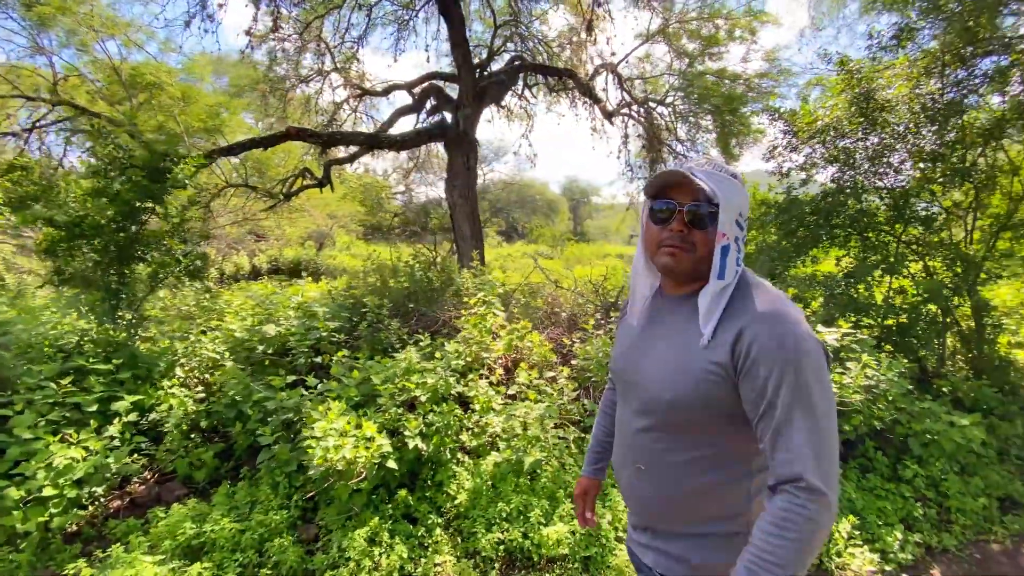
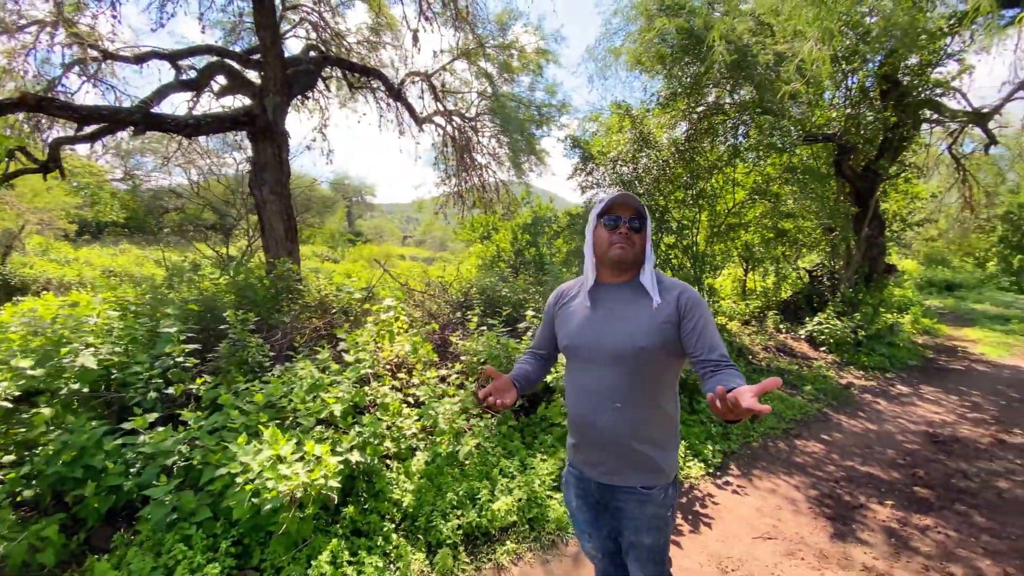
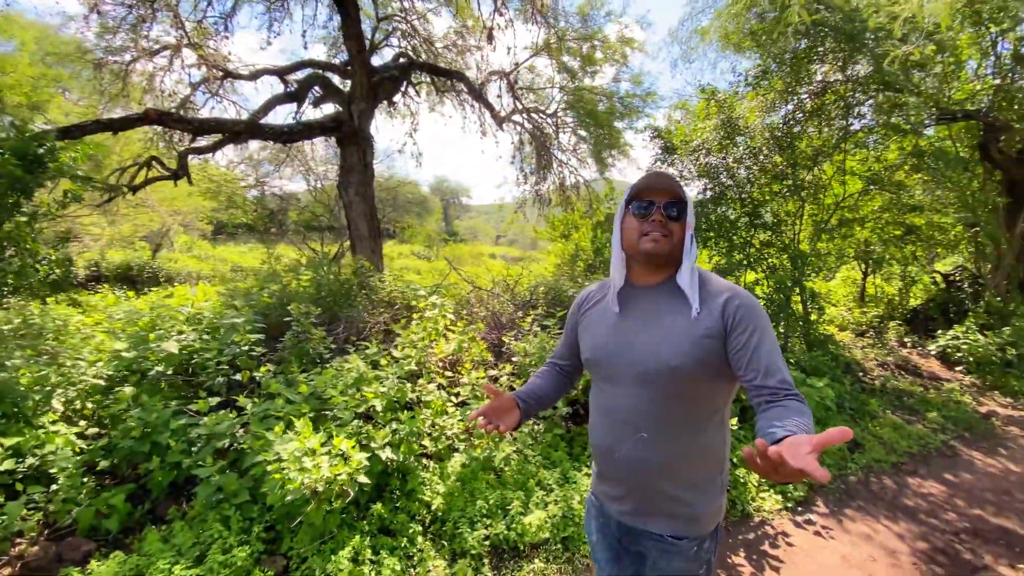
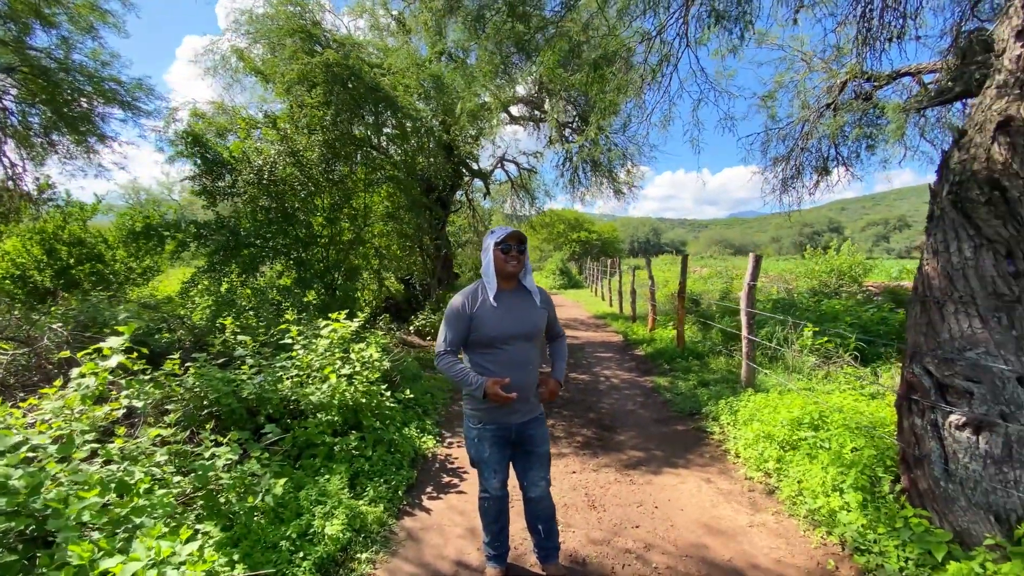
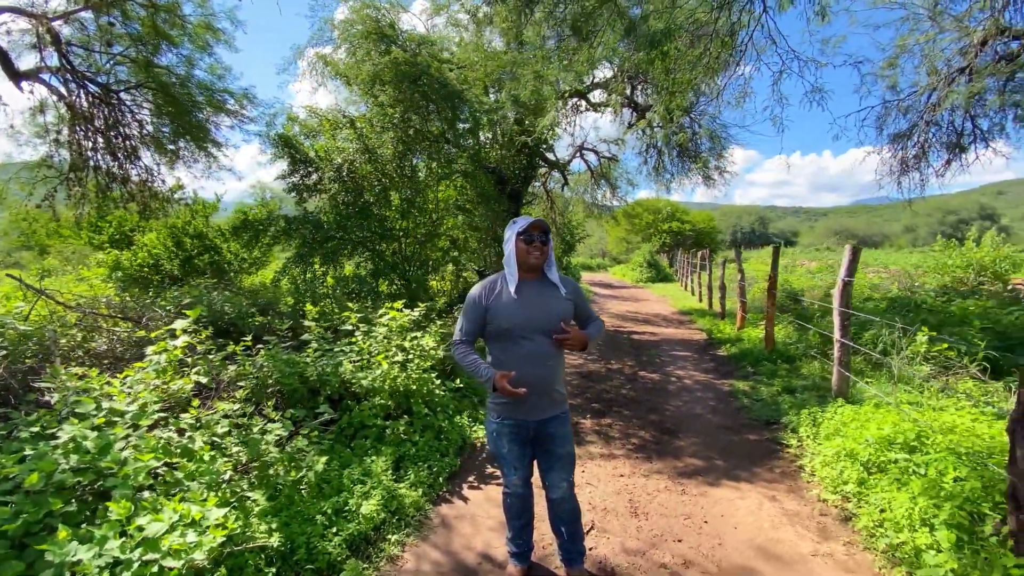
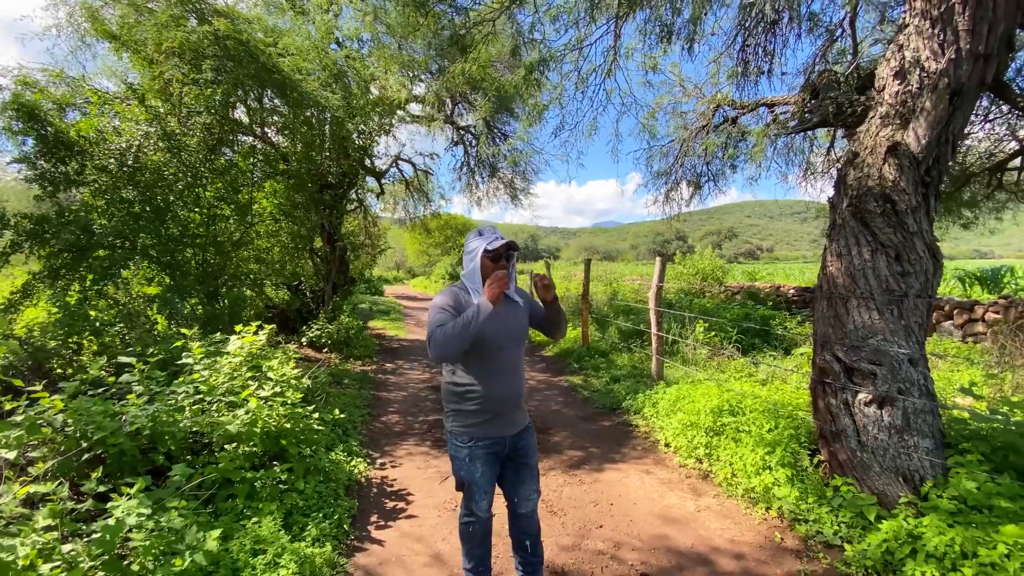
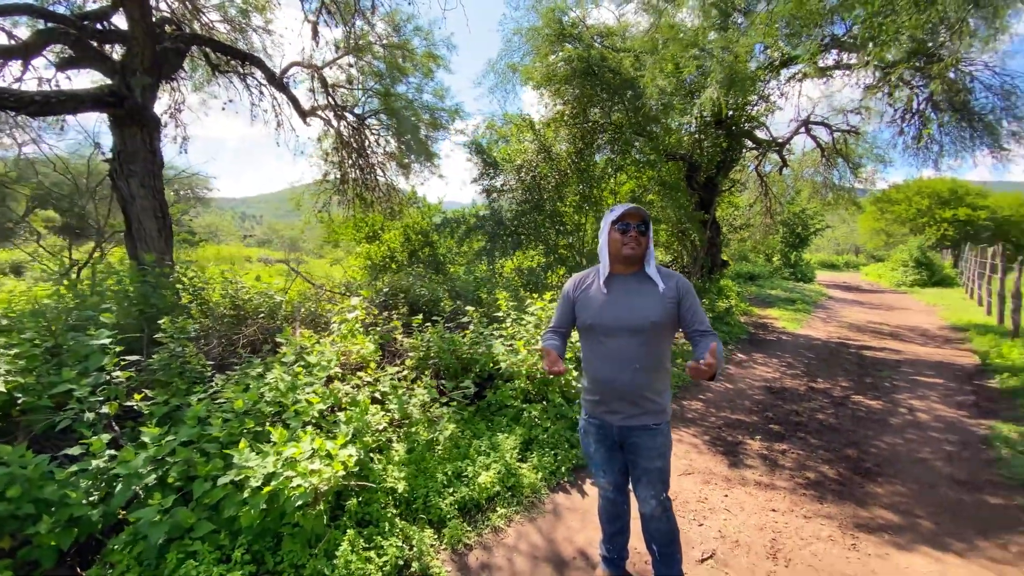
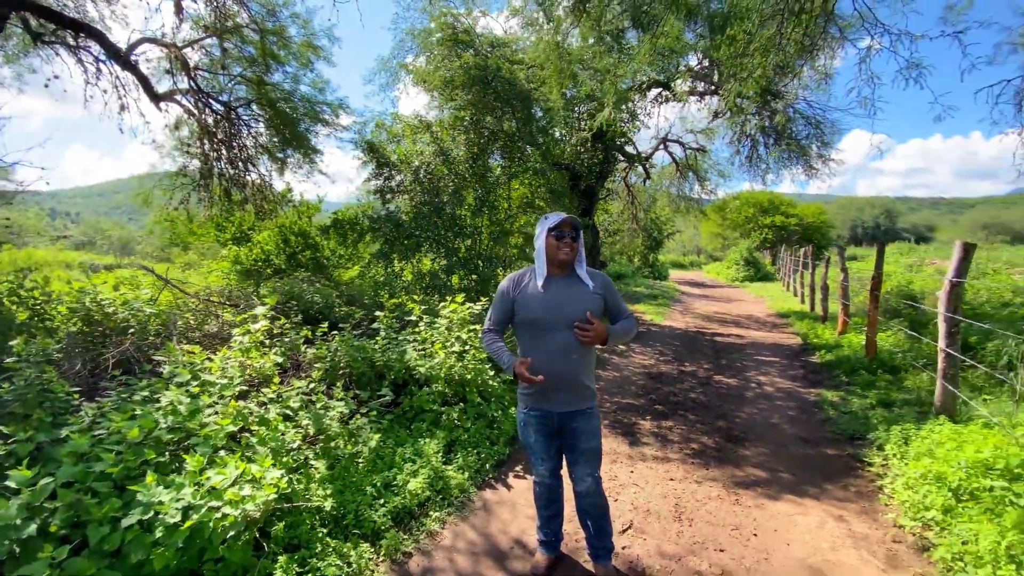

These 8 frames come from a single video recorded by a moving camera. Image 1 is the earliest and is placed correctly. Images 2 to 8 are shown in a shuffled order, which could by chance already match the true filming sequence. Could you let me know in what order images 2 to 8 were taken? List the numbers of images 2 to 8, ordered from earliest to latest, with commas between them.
3, 2, 7, 8, 5, 4, 6
